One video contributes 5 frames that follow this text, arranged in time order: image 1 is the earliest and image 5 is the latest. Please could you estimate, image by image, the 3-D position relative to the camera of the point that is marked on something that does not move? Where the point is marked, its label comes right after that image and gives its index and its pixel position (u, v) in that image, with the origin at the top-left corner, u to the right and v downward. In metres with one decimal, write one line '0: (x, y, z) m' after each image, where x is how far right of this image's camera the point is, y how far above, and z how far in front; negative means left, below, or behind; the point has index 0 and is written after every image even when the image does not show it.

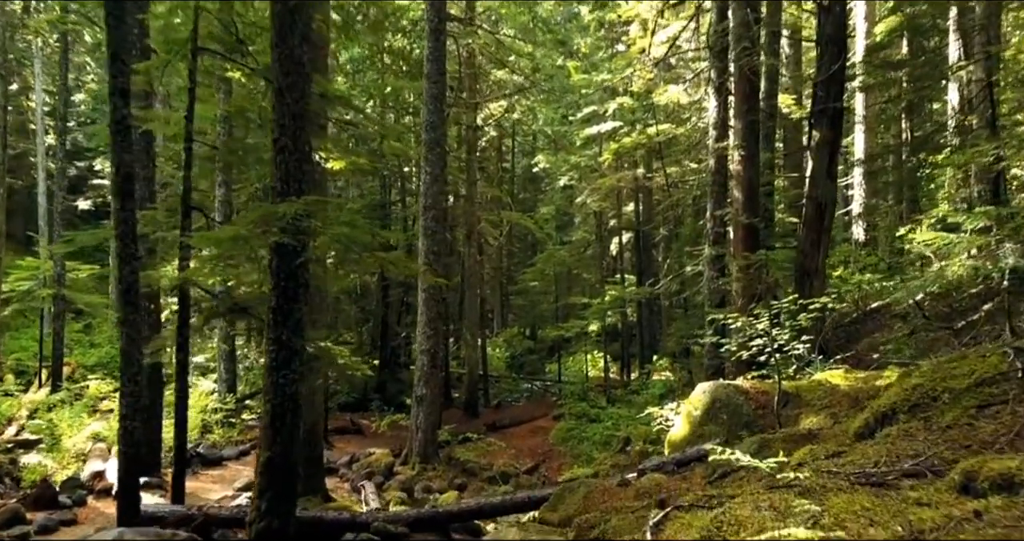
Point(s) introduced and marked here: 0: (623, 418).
0: (+2.5, -3.3, +16.7) m
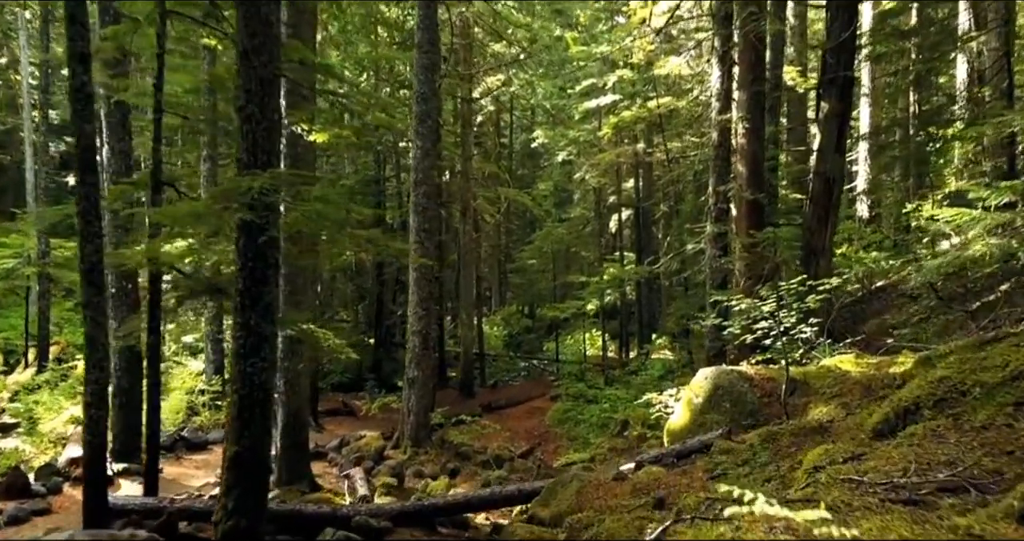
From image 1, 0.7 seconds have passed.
0: (+2.4, -2.9, +16.3) m
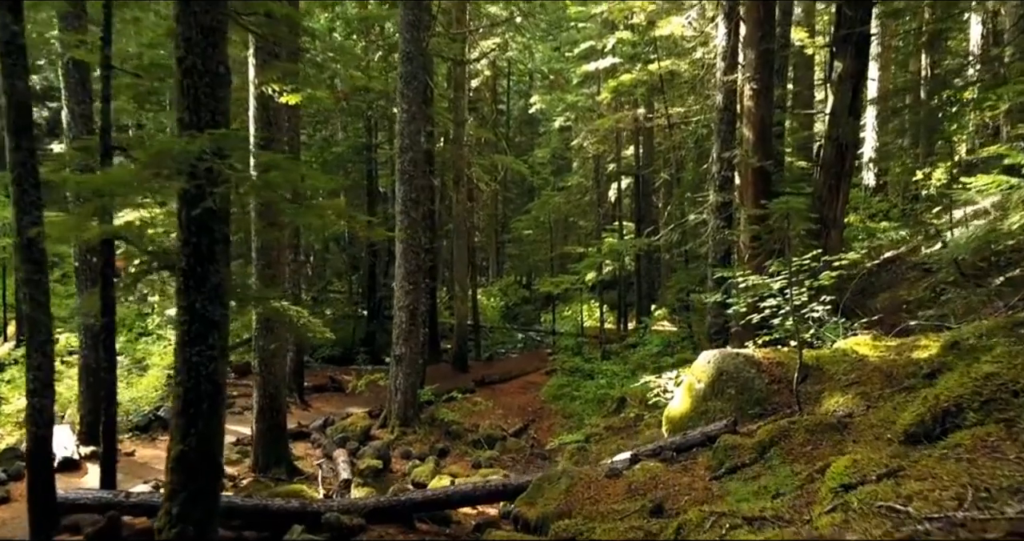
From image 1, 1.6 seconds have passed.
0: (+2.3, -2.2, +15.7) m
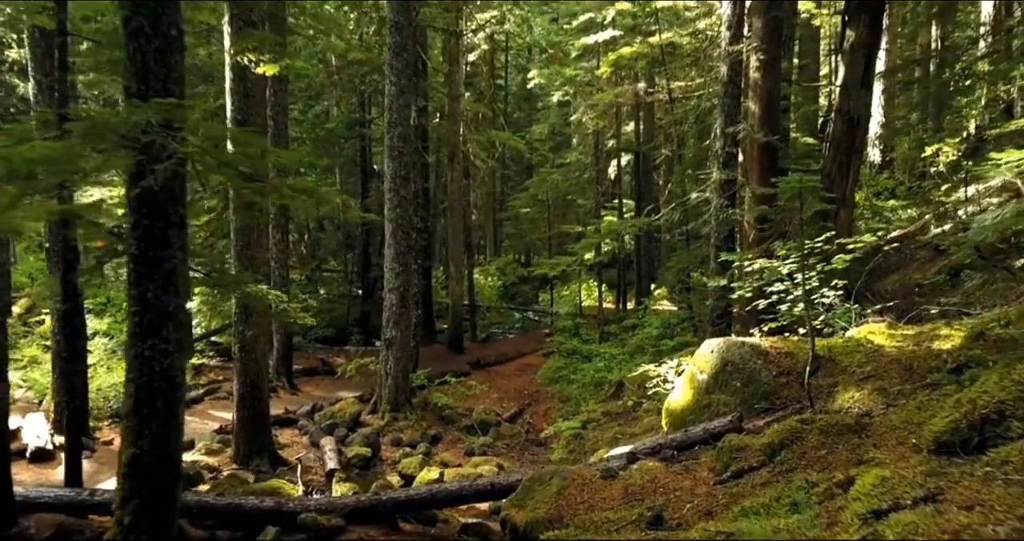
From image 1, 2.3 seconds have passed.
0: (+2.2, -1.8, +15.3) m
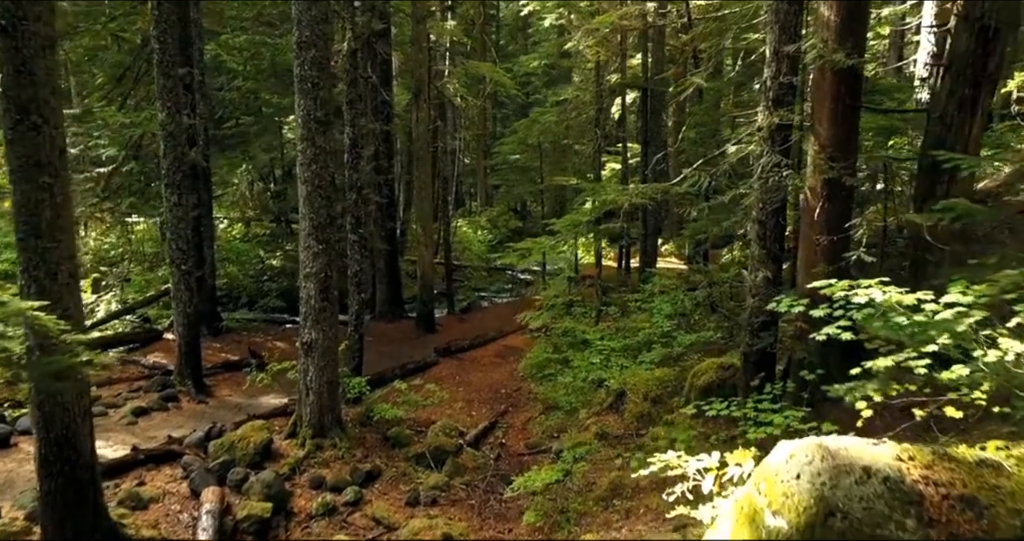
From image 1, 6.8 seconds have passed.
0: (+1.7, -1.3, +12.1) m
